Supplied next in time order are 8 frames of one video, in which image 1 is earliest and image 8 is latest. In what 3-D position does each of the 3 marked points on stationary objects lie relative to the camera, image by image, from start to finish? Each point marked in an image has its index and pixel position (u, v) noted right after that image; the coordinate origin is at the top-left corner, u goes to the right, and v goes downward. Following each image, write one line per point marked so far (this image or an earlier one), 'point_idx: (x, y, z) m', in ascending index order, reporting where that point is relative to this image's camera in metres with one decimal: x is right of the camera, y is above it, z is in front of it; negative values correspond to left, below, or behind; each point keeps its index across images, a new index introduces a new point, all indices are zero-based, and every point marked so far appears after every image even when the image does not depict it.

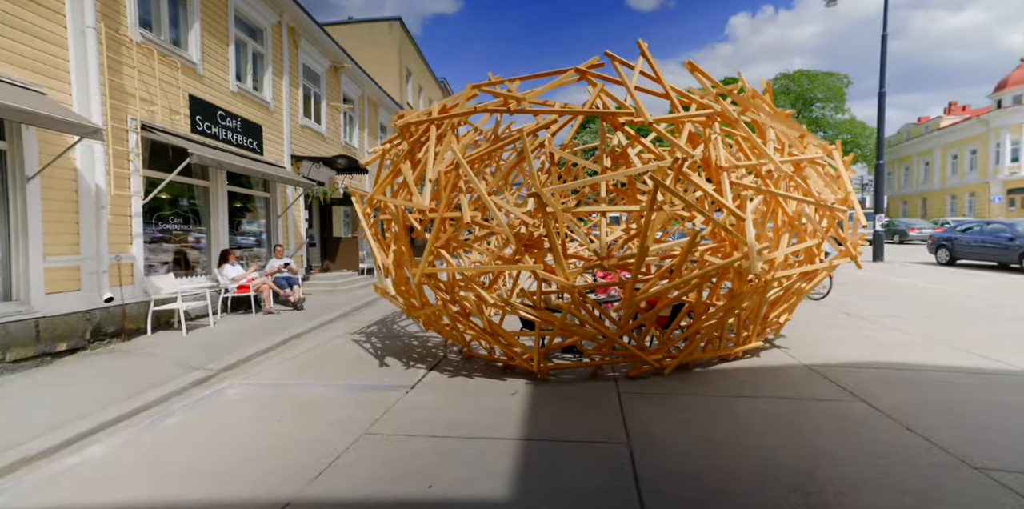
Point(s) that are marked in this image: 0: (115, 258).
0: (-5.0, 0.0, +5.8) m
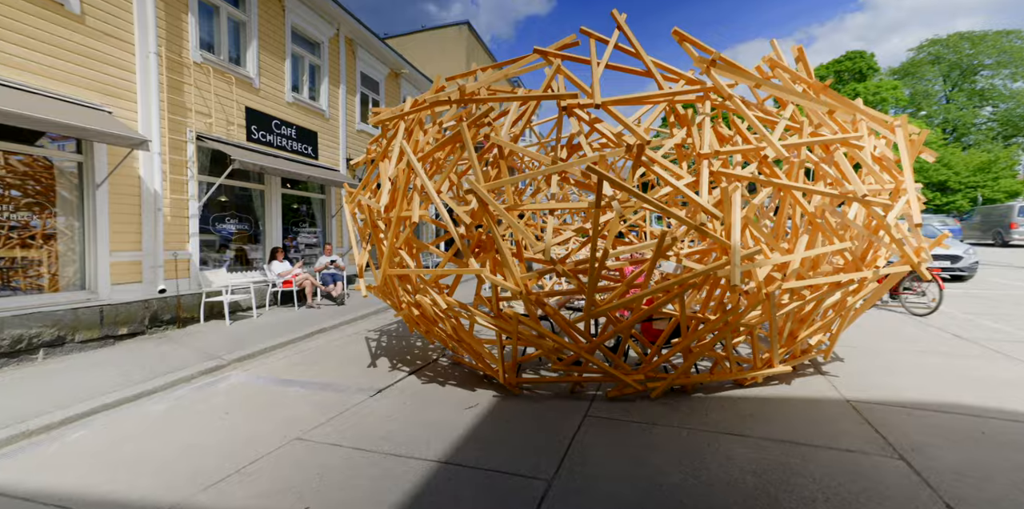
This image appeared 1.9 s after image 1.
0: (-4.9, 0.0, +6.6) m
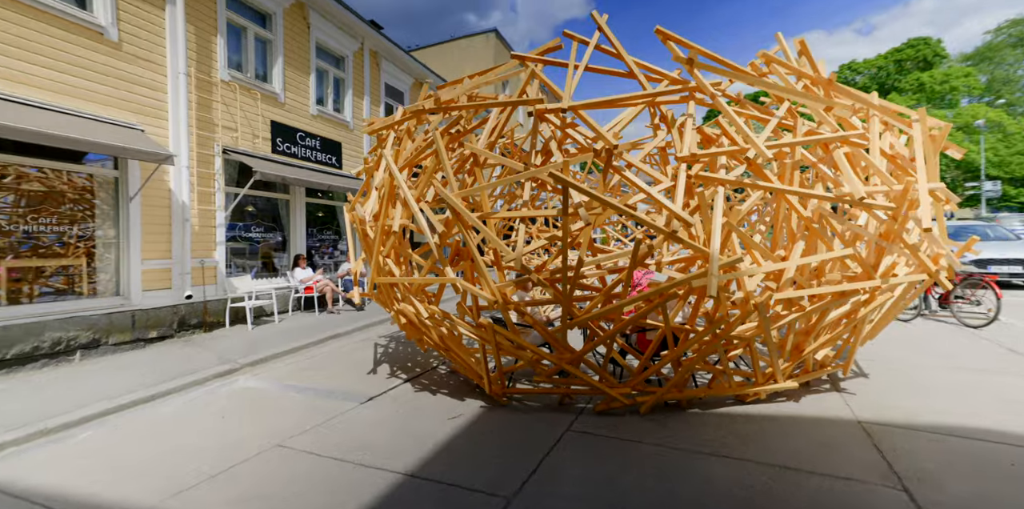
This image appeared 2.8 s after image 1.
0: (-4.7, -0.1, +6.9) m
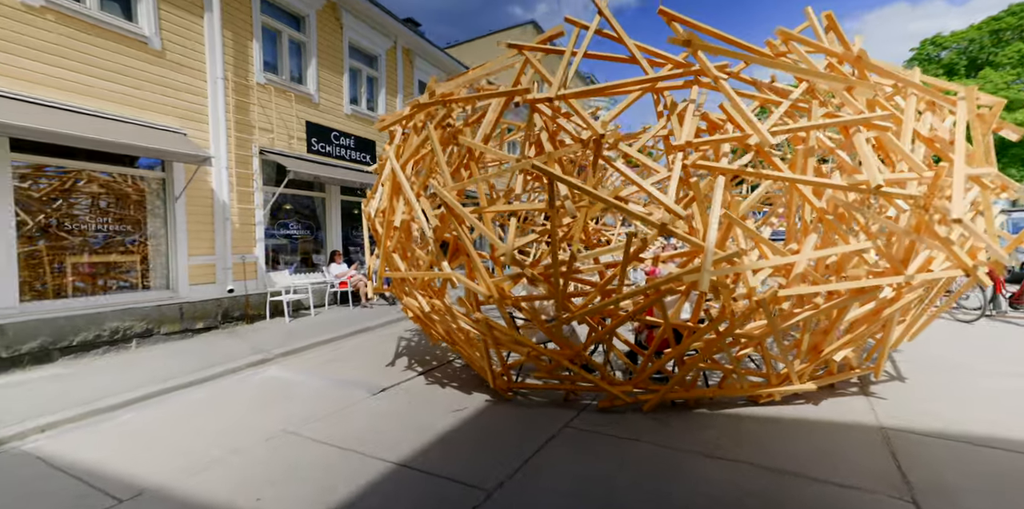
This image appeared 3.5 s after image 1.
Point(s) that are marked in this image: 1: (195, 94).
0: (-4.4, -0.1, +7.4) m
1: (-4.7, +2.4, +6.8) m
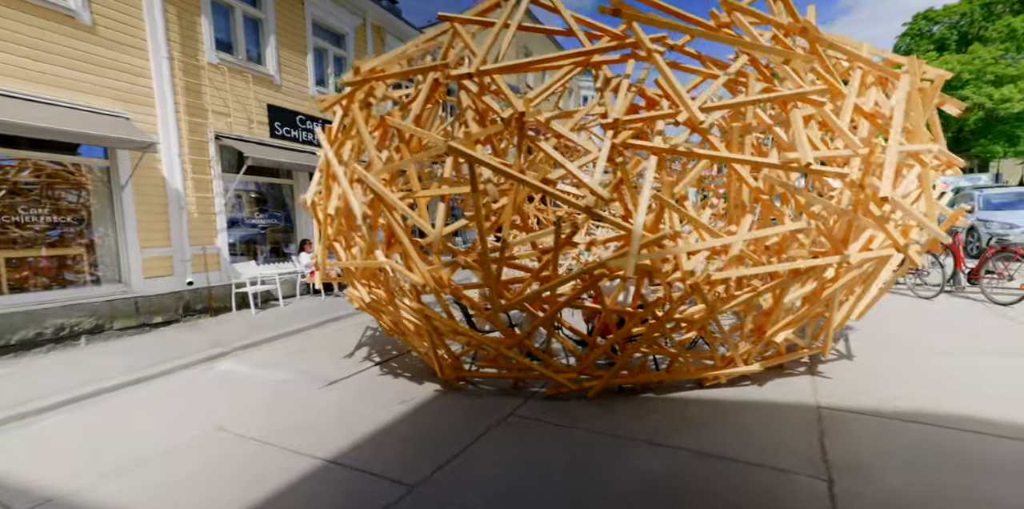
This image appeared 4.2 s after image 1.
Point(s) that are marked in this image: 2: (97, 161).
0: (-4.9, +0.1, +7.2) m
1: (-5.2, +2.5, +6.5) m
2: (-5.5, +1.2, +6.2) m
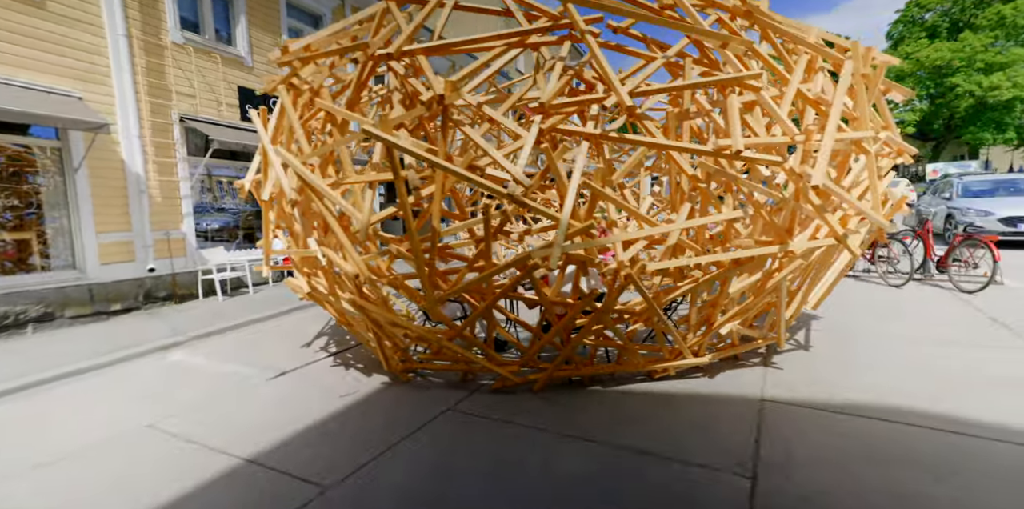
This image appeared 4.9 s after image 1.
0: (-5.3, +0.2, +7.0) m
1: (-5.7, +2.6, +6.3) m
2: (-6.0, +1.4, +6.0) m
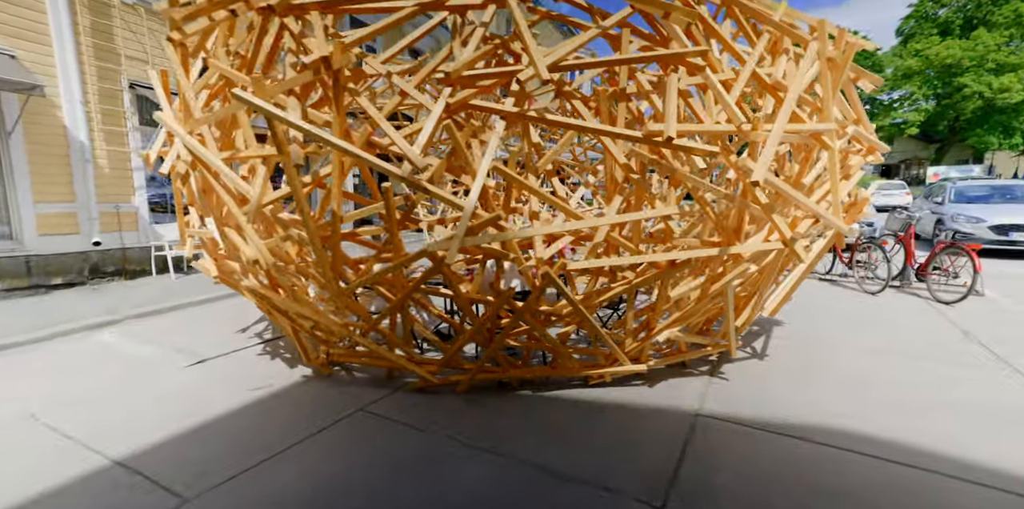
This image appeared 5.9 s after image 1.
0: (-5.8, +0.6, +6.7) m
1: (-6.0, +3.0, +5.9) m
2: (-6.4, +1.8, +5.7) m
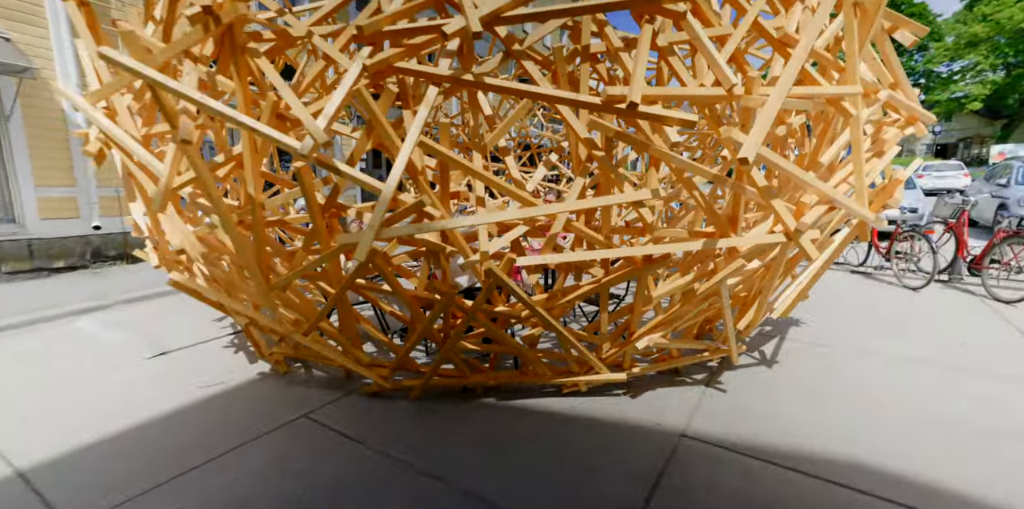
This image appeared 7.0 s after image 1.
0: (-5.8, +0.9, +6.7) m
1: (-6.0, +3.2, +5.8) m
2: (-6.4, +2.0, +5.7) m
